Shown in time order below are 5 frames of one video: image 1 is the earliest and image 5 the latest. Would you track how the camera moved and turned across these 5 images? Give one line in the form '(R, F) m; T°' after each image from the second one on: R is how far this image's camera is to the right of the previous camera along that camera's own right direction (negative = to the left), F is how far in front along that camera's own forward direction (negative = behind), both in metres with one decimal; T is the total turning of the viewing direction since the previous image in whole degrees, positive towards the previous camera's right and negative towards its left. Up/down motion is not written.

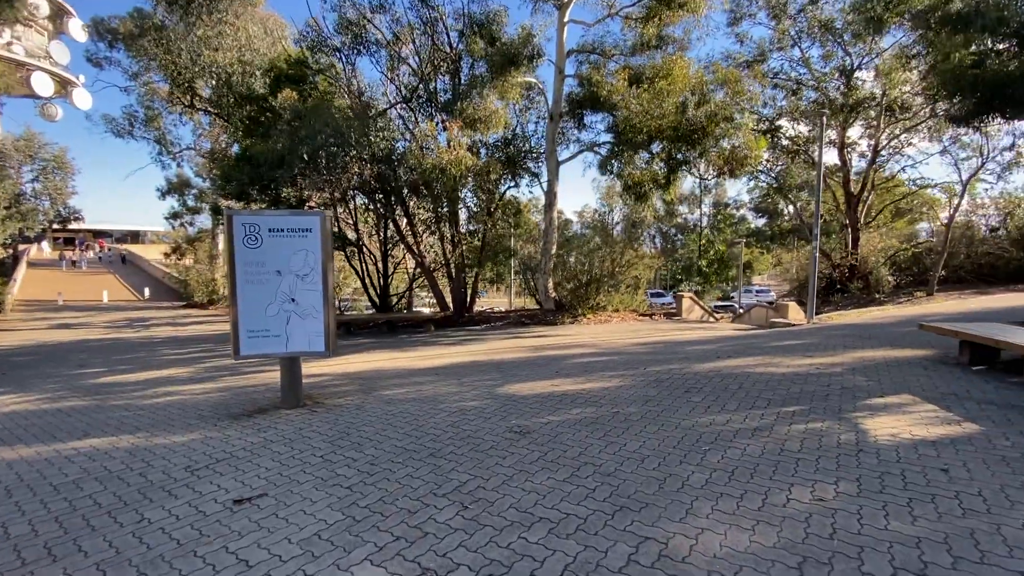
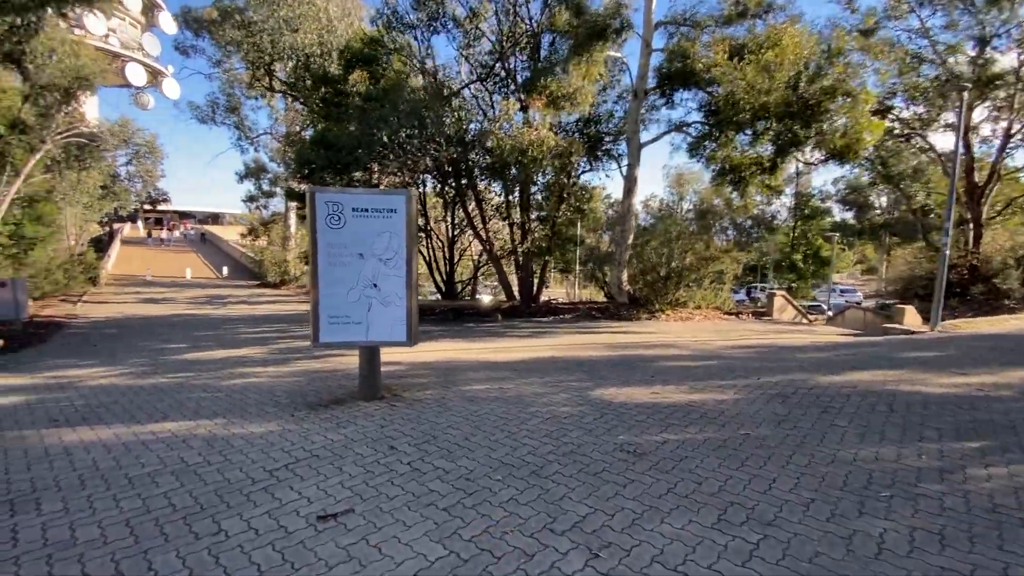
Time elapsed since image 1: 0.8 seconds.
(-0.5, +0.7) m; -6°
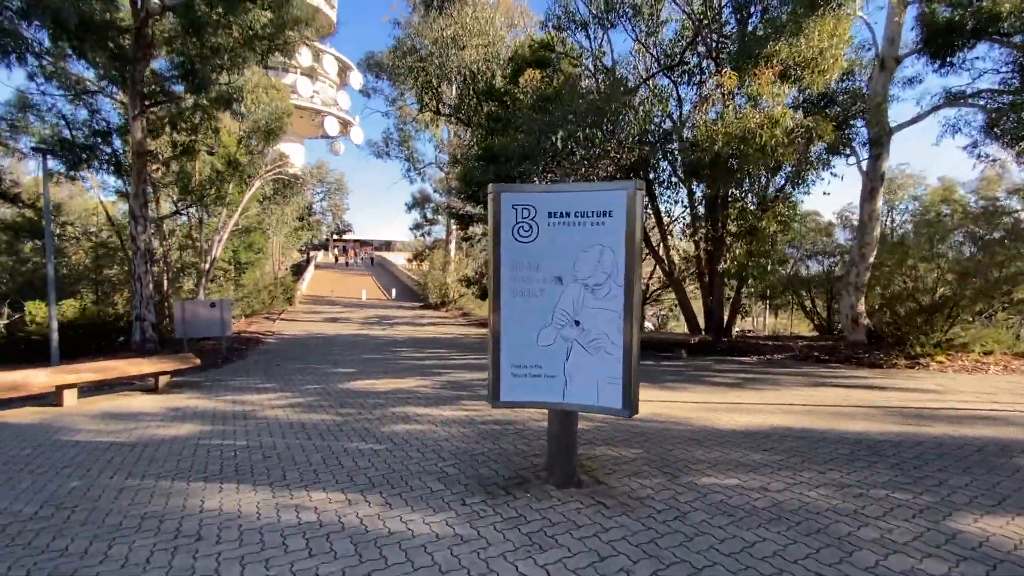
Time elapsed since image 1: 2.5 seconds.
(-0.9, +1.7) m; -17°
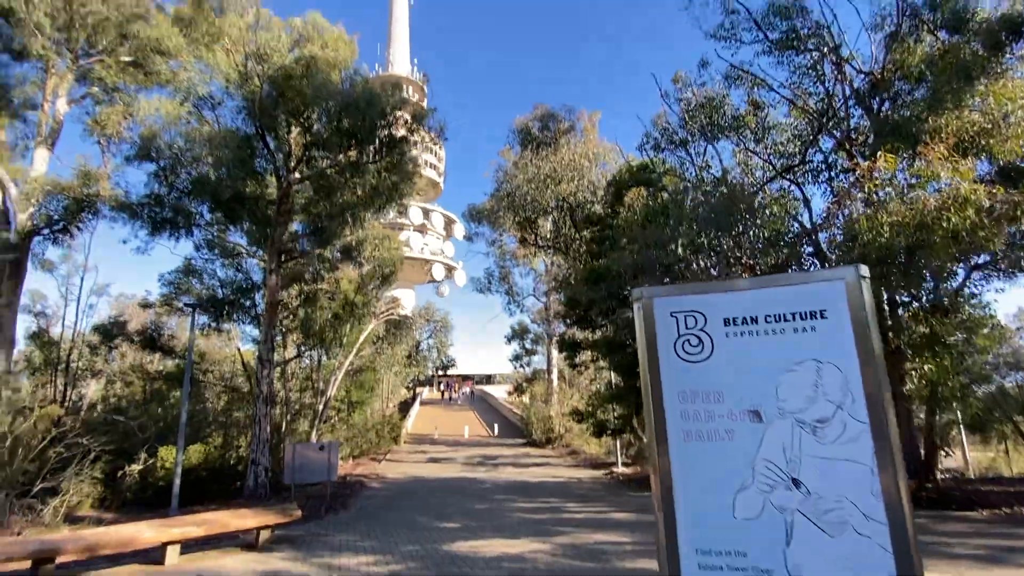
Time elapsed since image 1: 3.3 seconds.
(-0.4, +0.9) m; -11°
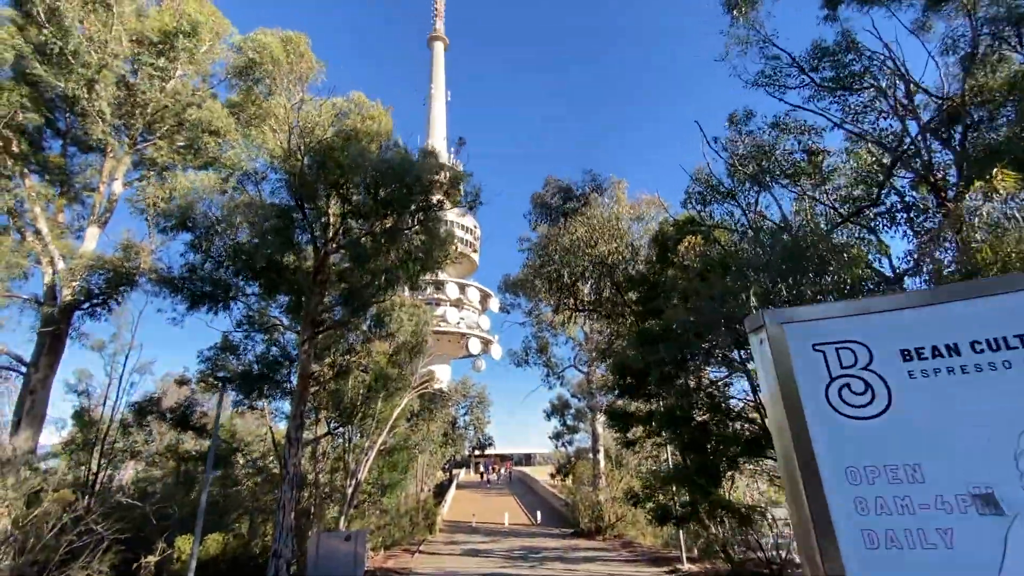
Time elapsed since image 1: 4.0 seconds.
(-0.1, +0.8) m; -4°
